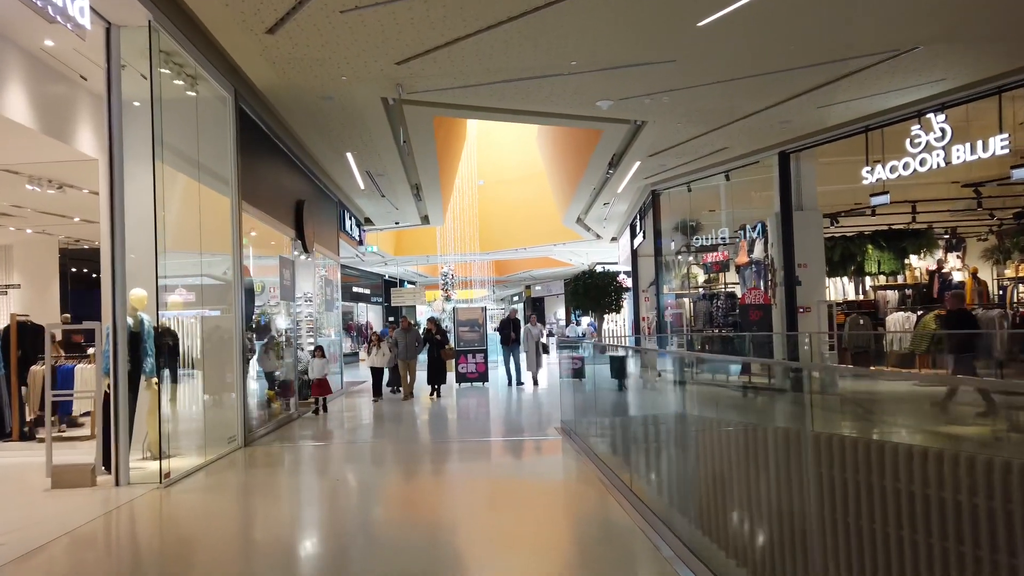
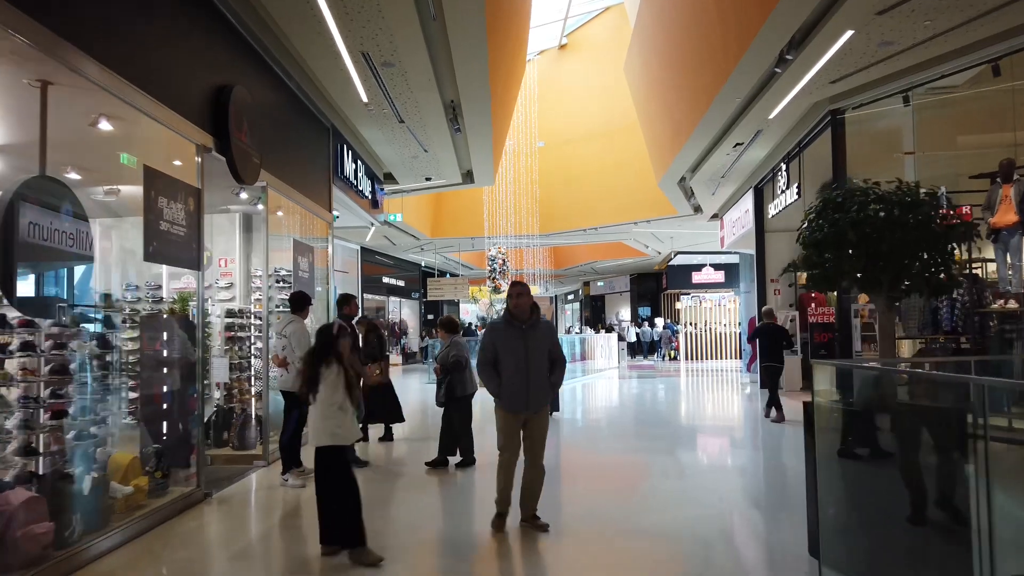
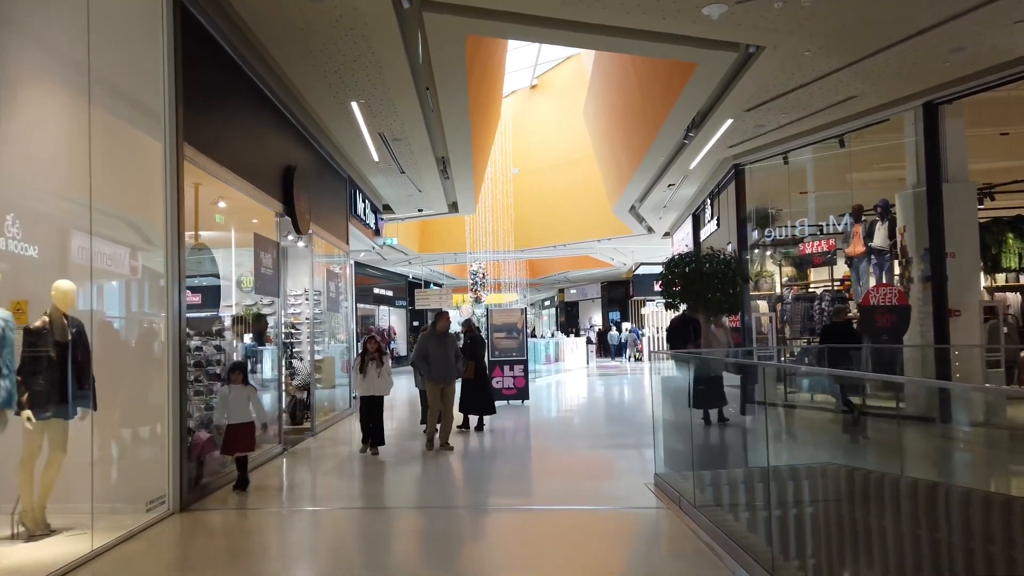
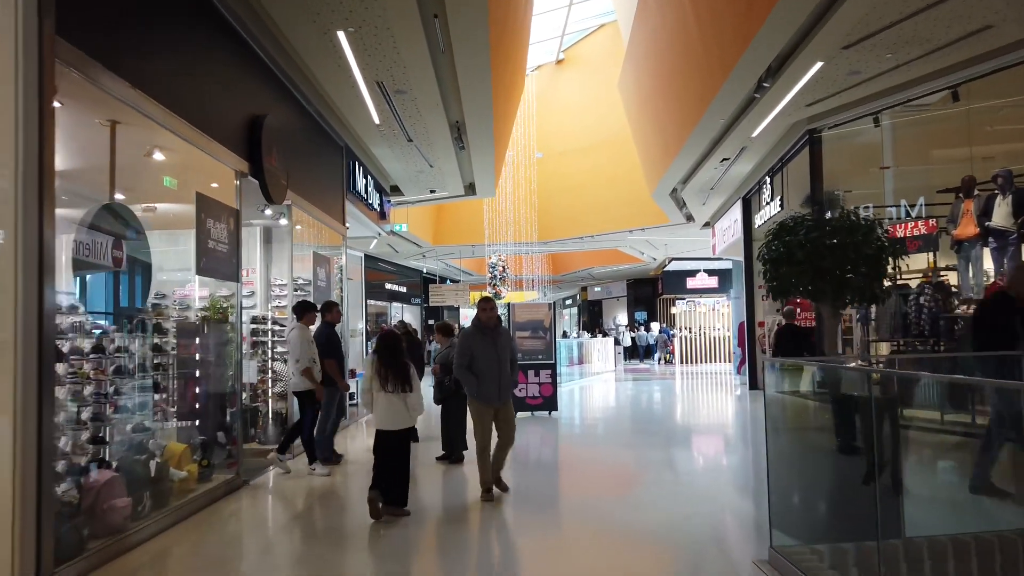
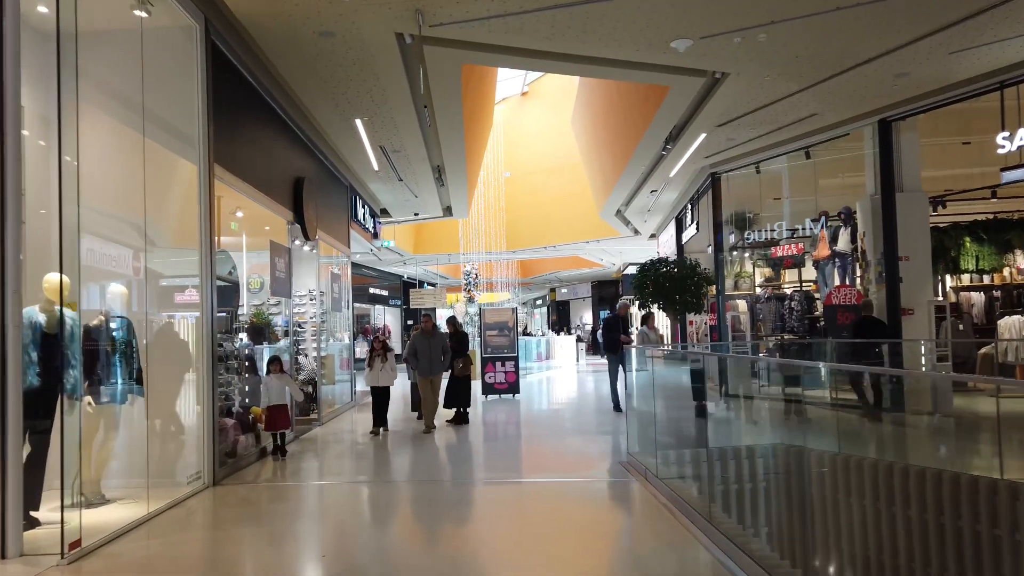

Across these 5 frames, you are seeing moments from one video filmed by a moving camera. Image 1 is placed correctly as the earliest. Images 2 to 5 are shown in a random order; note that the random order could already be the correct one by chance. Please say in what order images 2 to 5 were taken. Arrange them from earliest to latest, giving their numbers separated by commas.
5, 3, 4, 2
